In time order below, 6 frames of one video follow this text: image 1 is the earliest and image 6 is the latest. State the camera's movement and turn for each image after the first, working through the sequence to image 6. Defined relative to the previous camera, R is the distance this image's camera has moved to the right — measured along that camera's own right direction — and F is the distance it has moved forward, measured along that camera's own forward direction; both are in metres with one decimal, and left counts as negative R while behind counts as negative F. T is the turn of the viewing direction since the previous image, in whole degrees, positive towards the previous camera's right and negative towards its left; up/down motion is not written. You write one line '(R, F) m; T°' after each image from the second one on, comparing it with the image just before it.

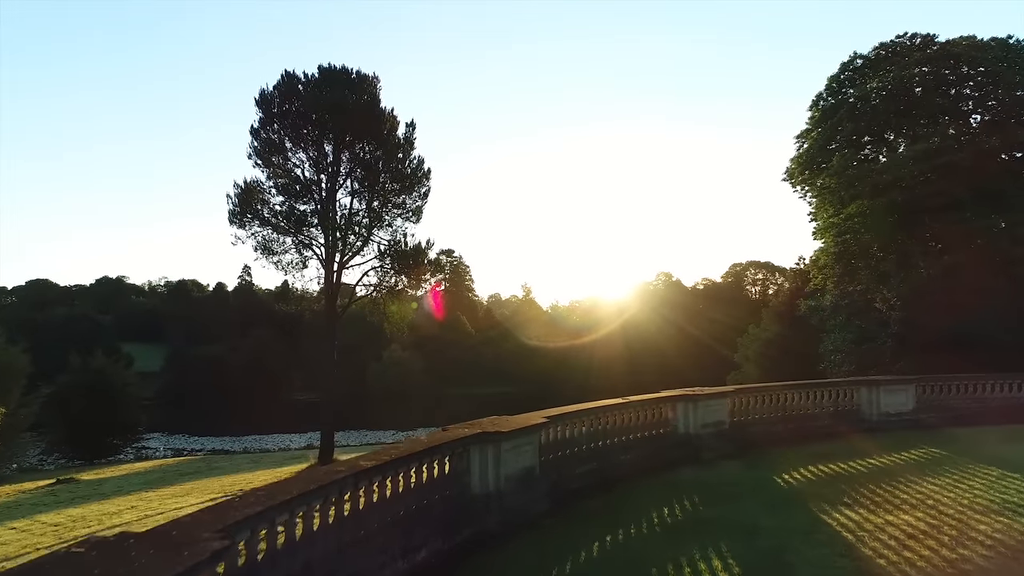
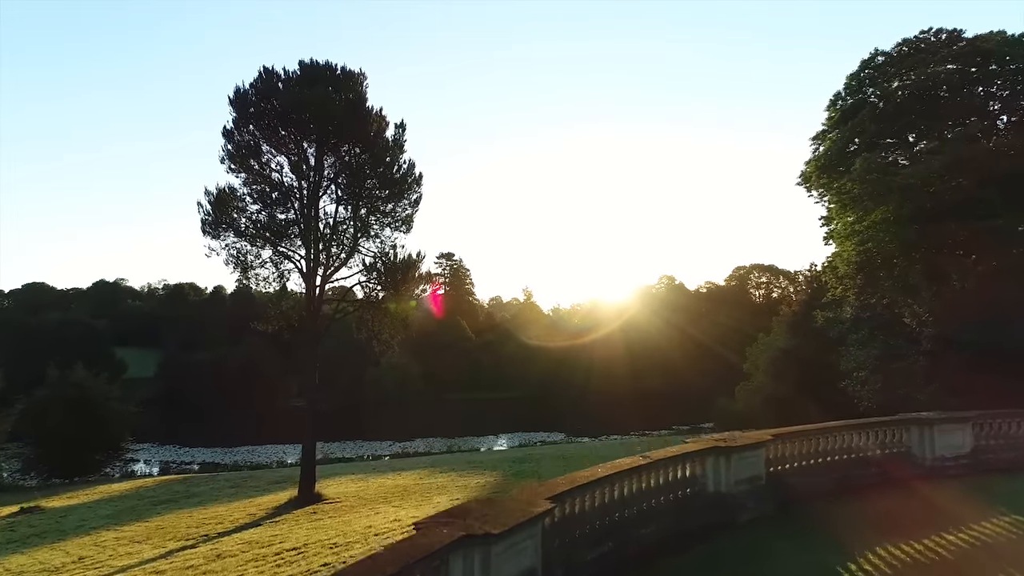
(0.0, +1.4) m; 0°
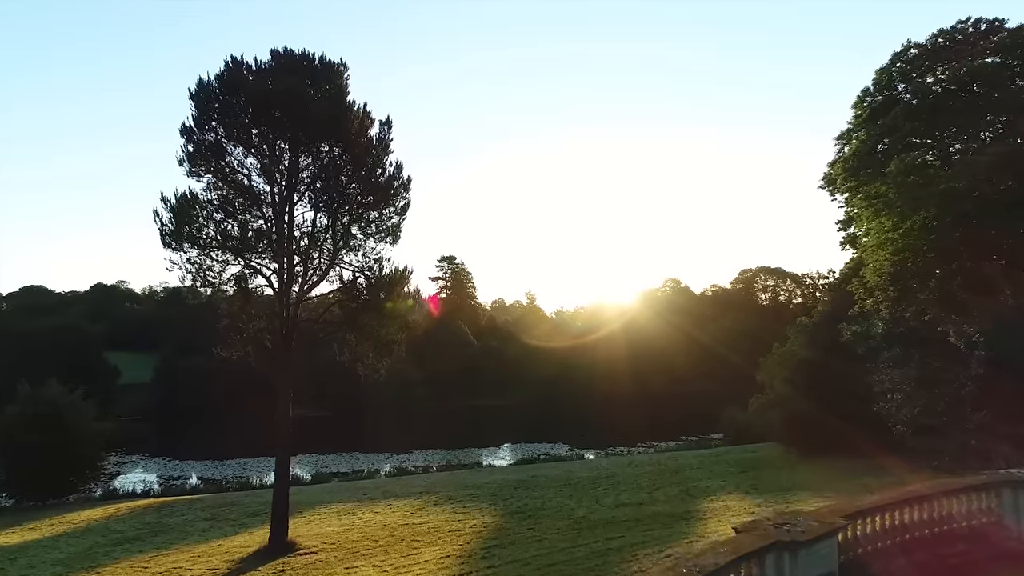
(+0.1, +1.7) m; 0°
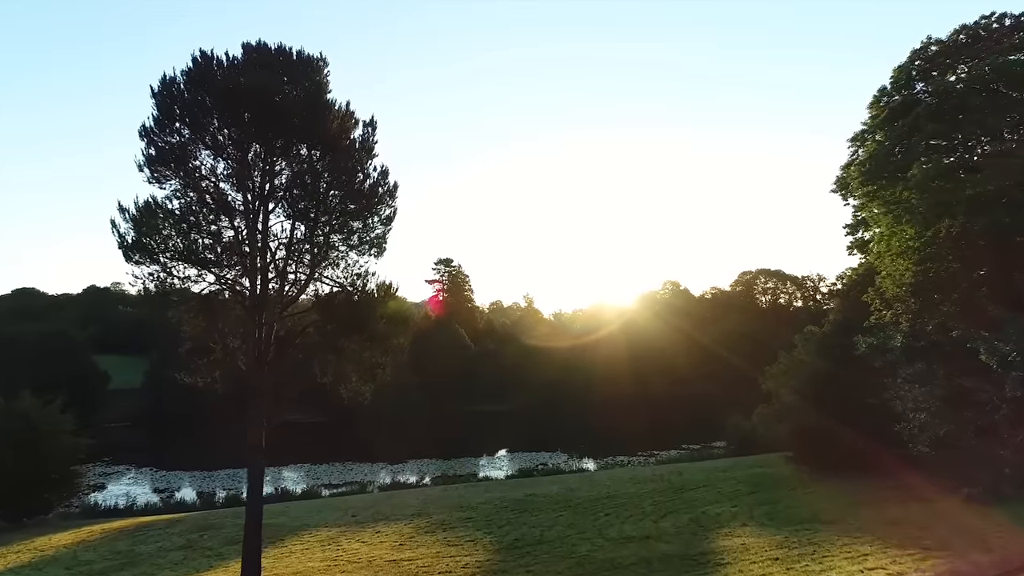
(0.0, +1.2) m; 0°
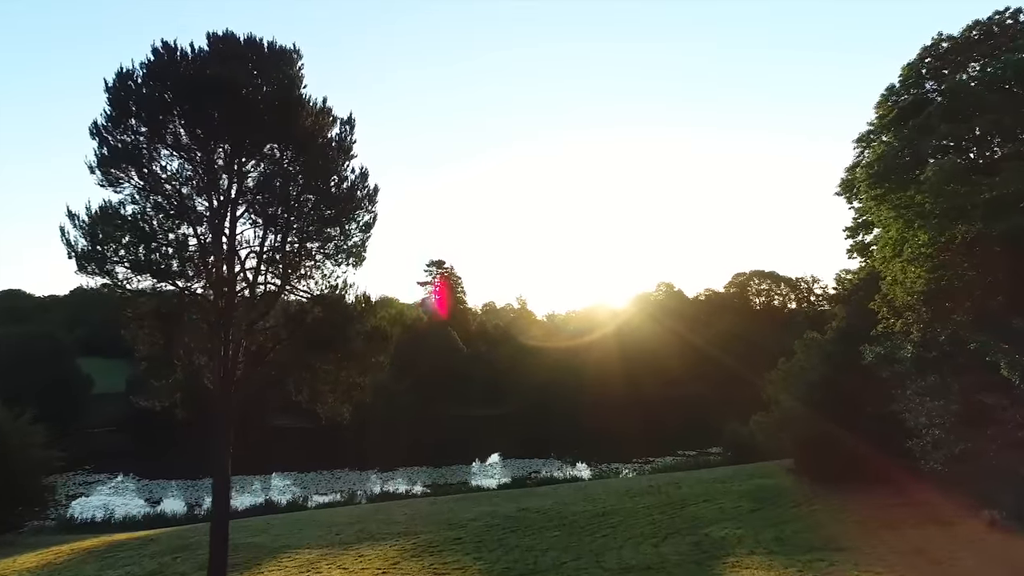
(0.0, +1.0) m; +1°
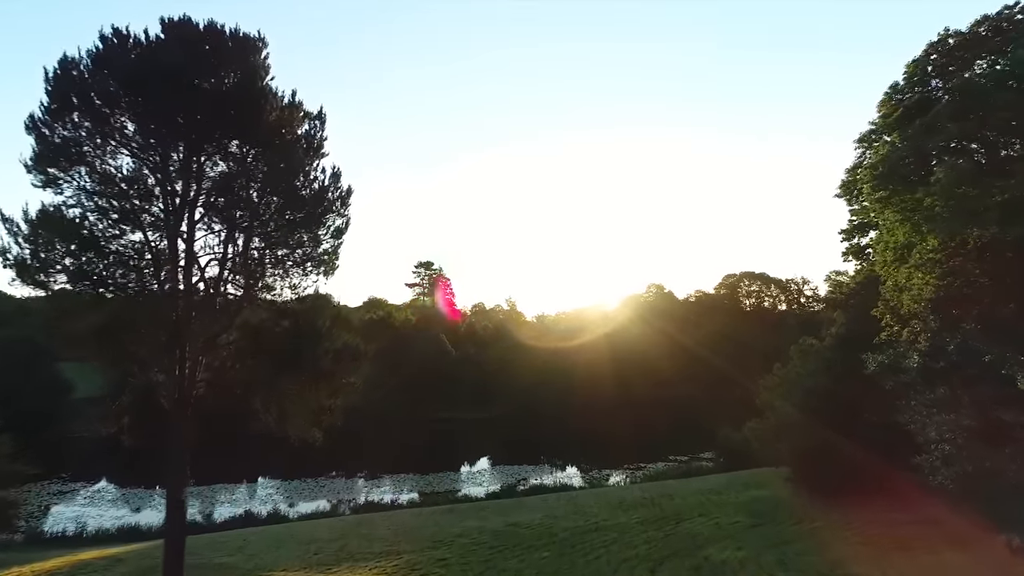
(0.0, +0.9) m; +1°
